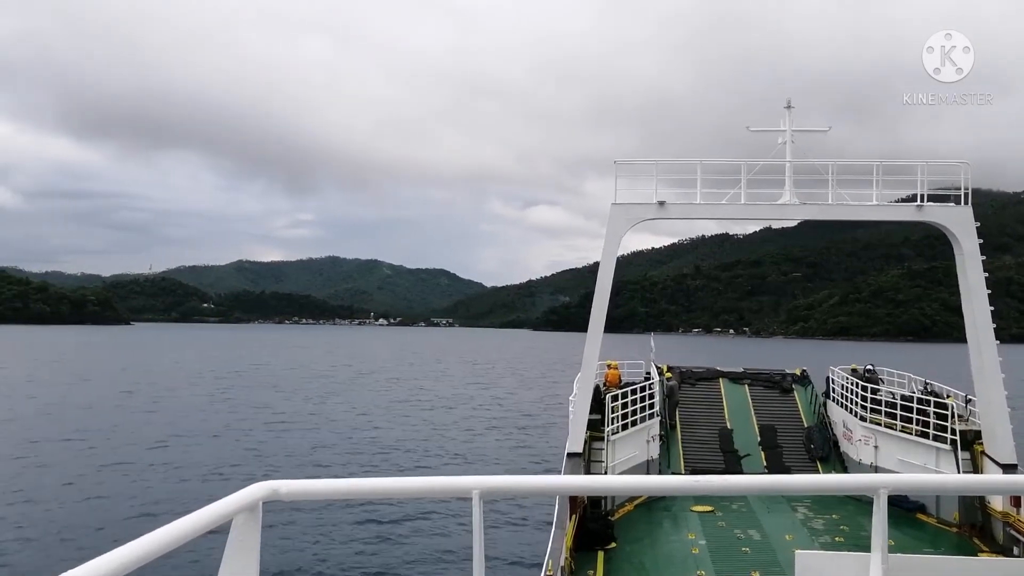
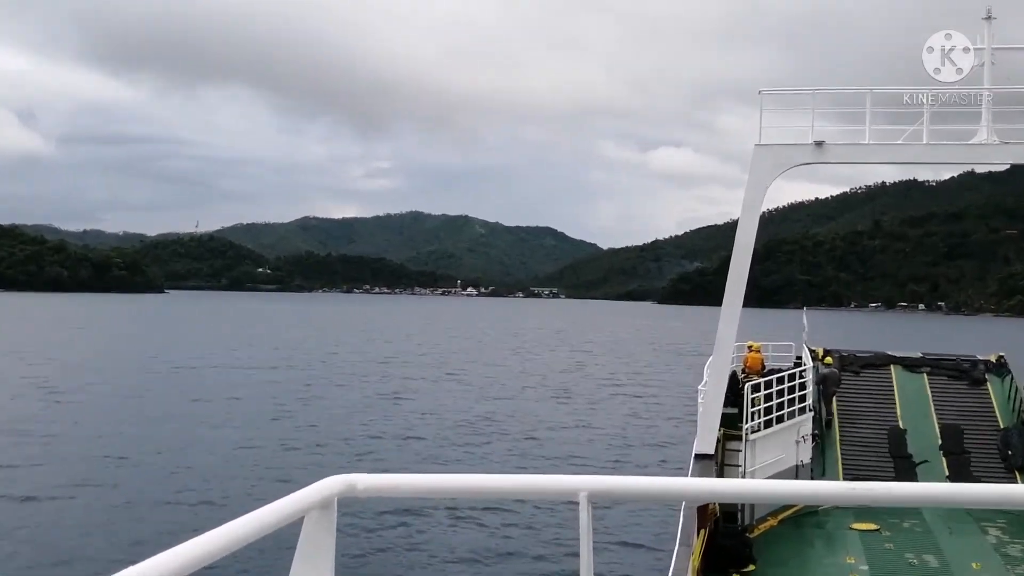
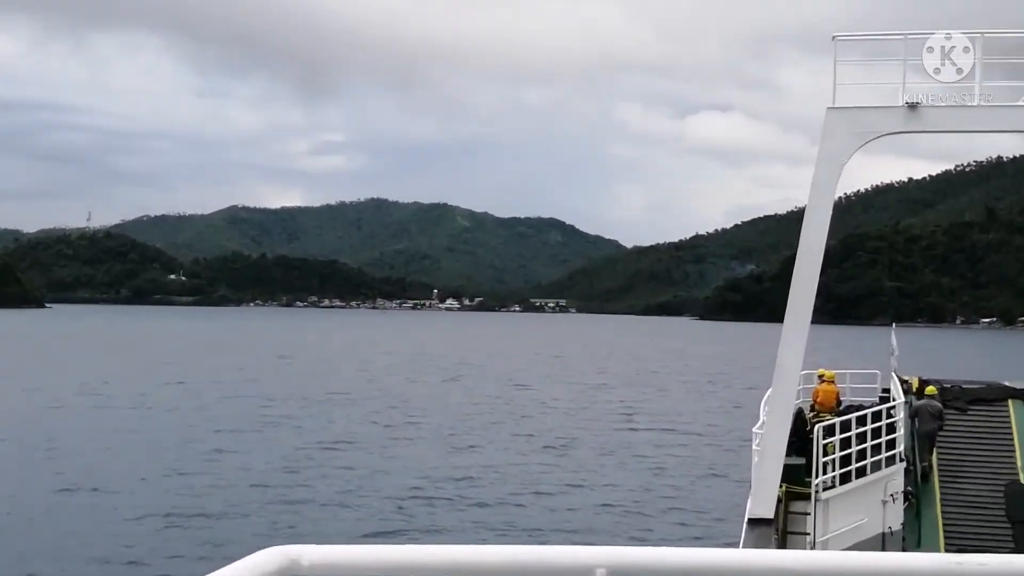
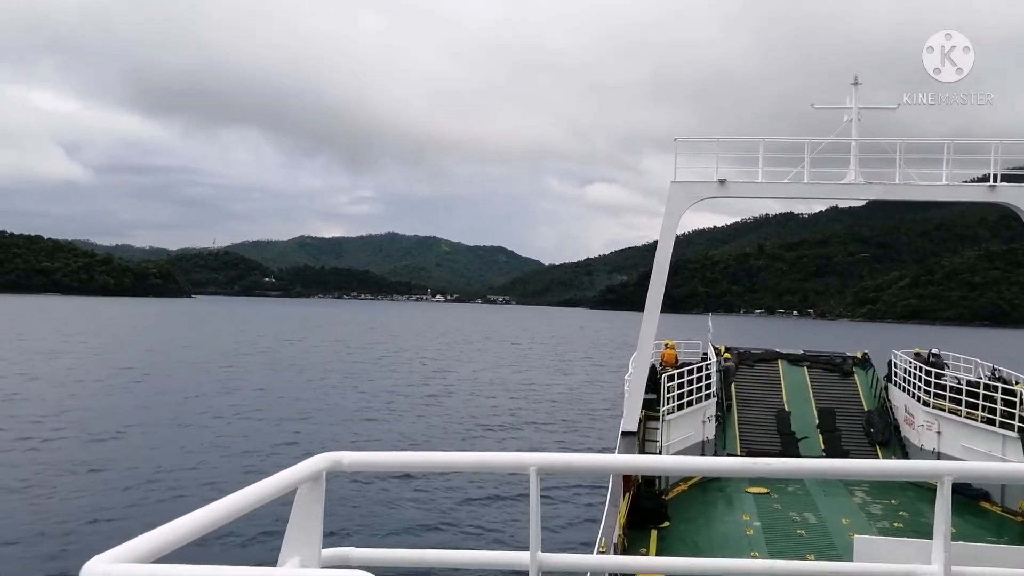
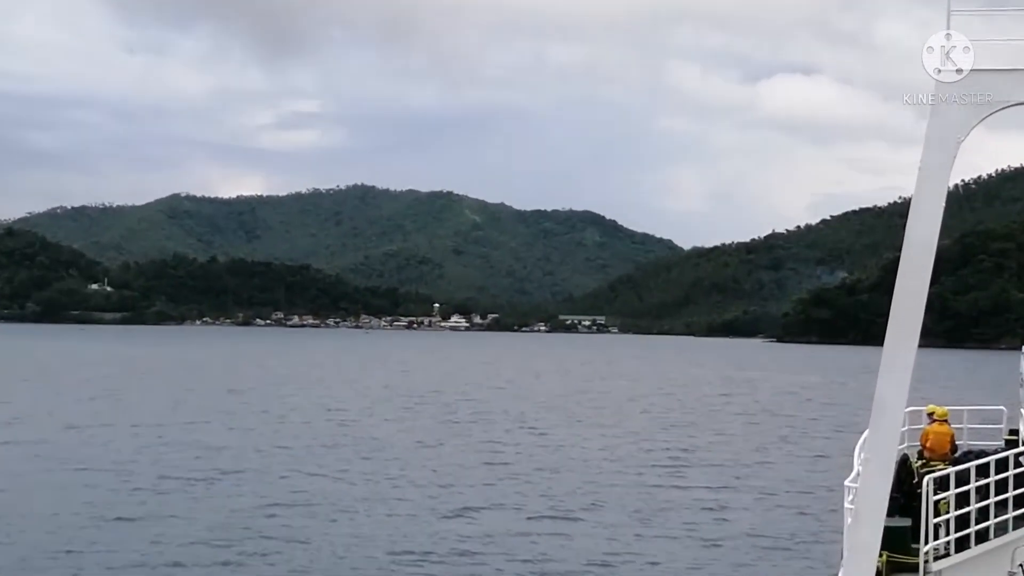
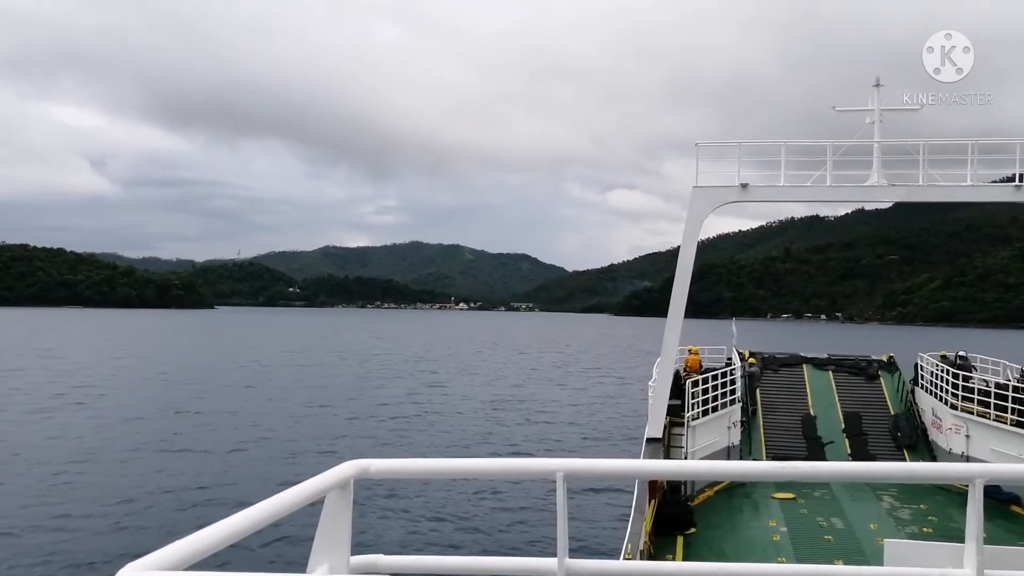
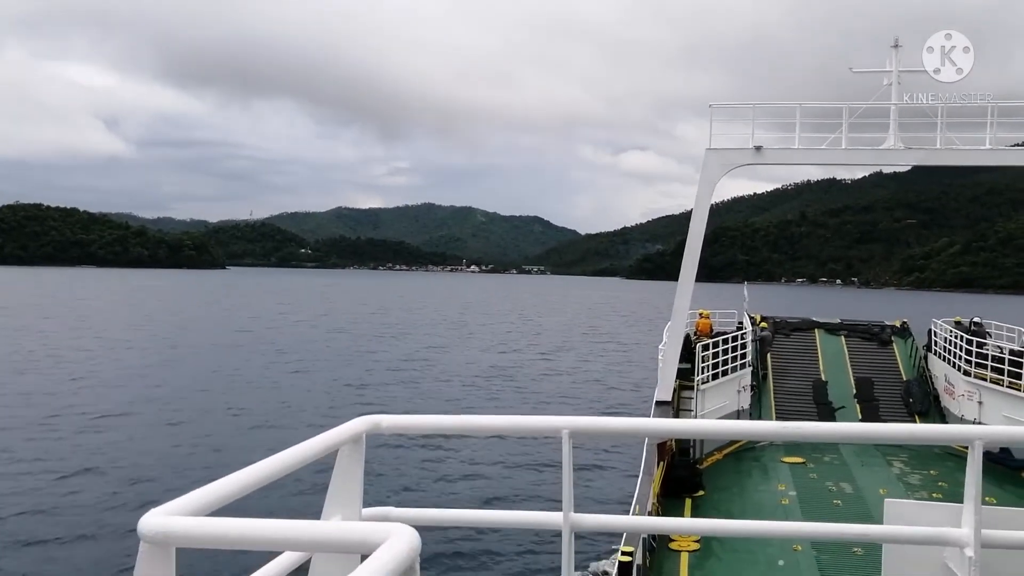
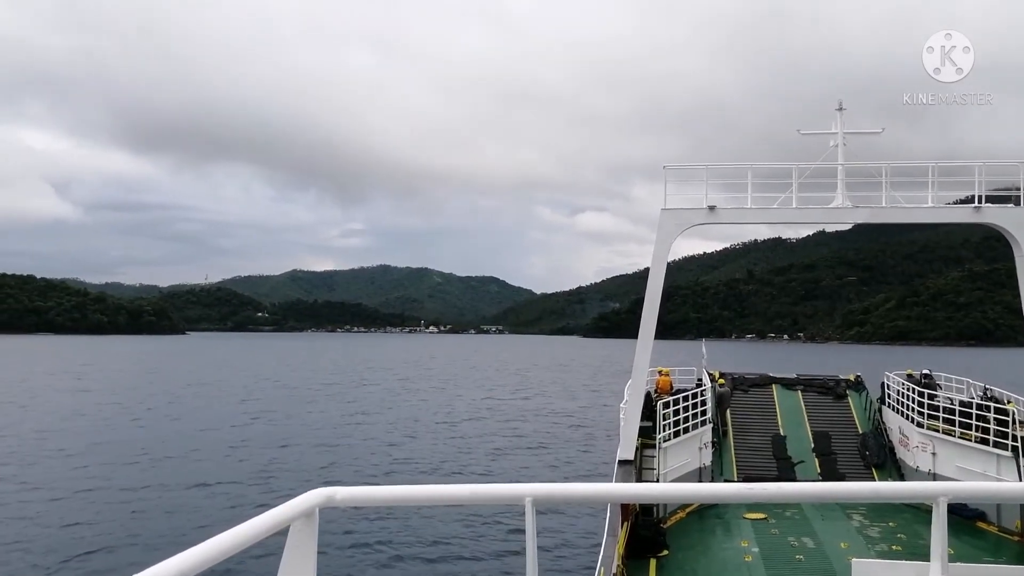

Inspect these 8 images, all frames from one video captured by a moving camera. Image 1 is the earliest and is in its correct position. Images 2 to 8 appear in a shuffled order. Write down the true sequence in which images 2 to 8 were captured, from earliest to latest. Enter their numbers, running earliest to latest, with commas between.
8, 4, 6, 7, 2, 3, 5
